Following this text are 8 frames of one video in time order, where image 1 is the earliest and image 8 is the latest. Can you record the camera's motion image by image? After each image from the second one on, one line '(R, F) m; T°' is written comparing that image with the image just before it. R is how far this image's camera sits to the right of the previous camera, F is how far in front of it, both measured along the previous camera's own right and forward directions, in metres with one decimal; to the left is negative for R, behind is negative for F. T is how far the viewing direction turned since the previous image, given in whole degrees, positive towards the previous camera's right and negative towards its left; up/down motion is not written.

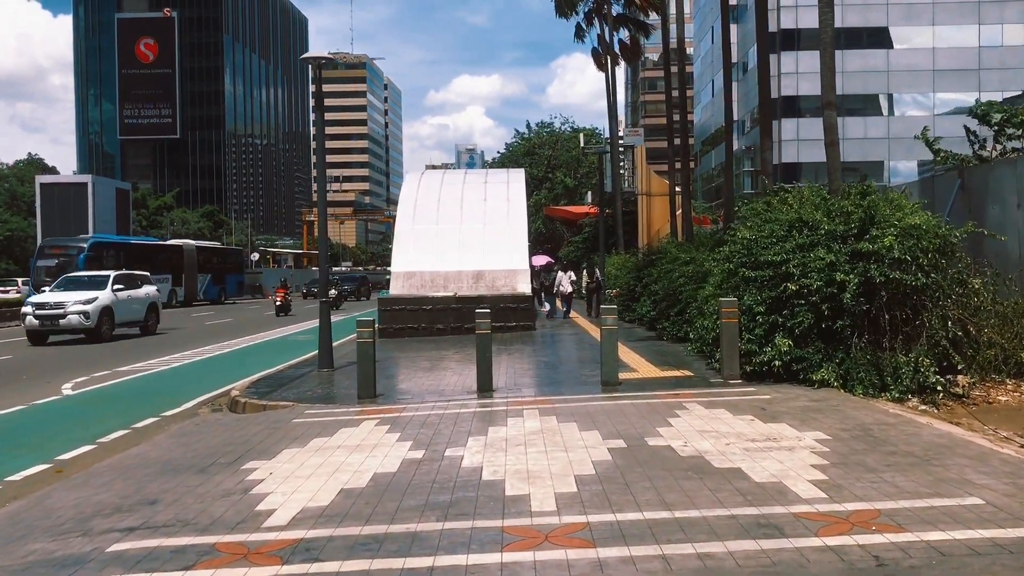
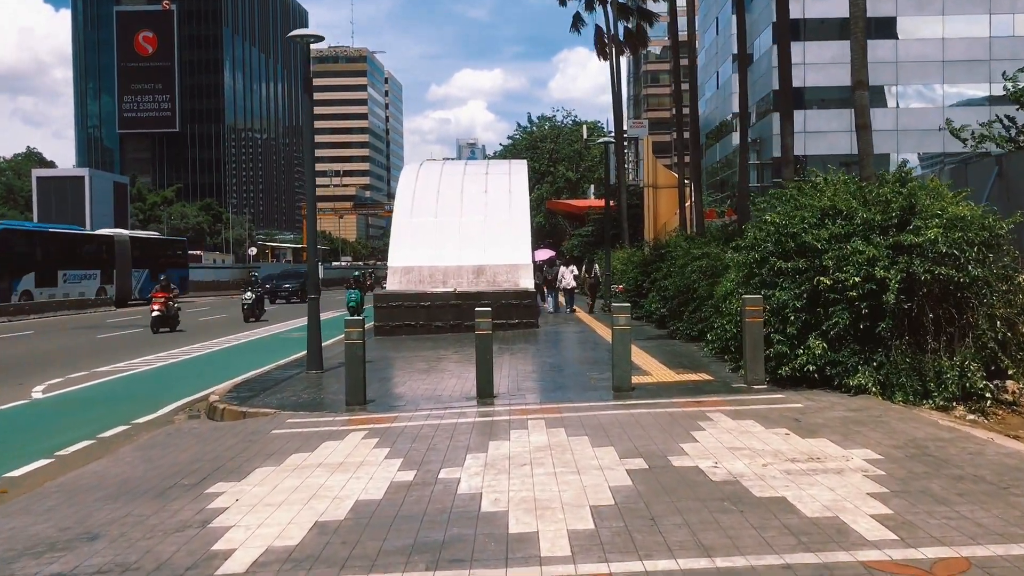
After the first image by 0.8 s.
(0.0, +1.0) m; 0°
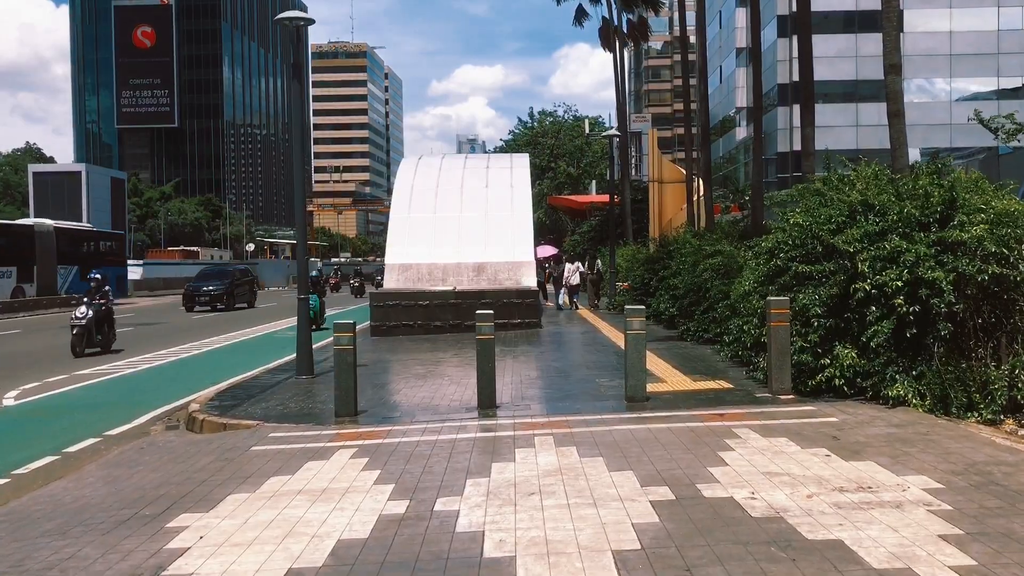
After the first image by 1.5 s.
(0.0, +0.9) m; 0°
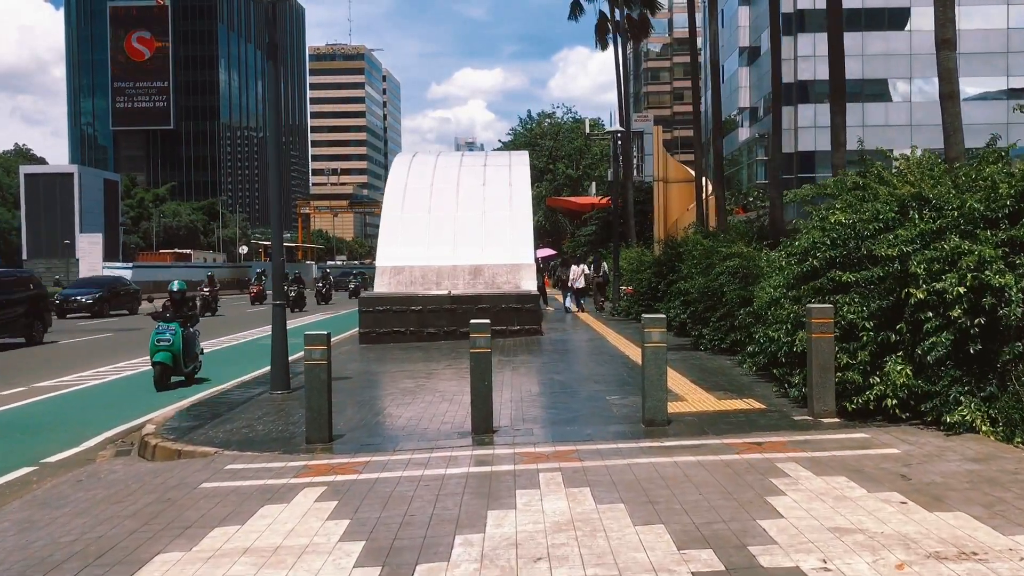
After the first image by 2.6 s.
(0.0, +1.3) m; 0°
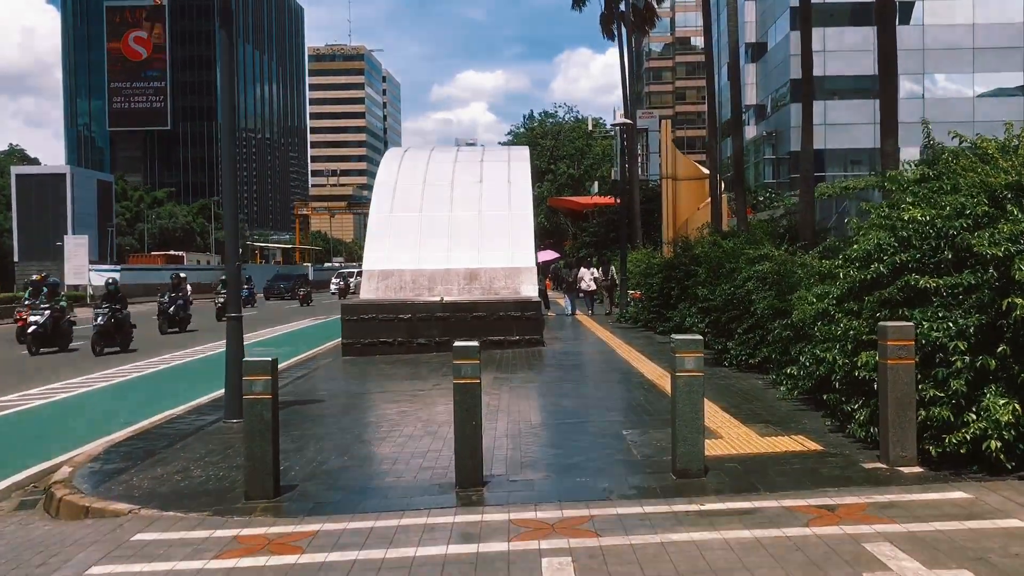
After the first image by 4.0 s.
(0.0, +1.8) m; 0°
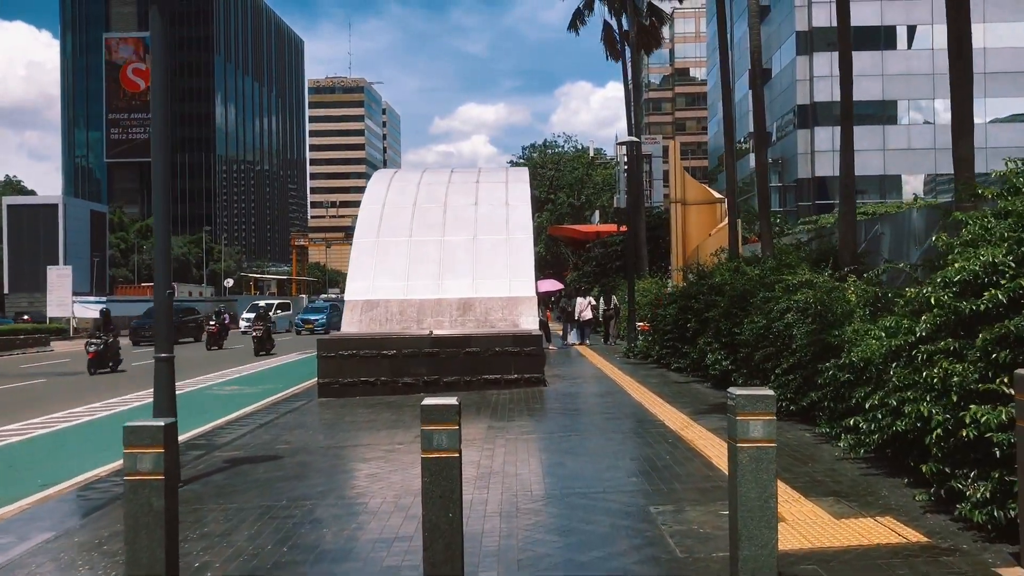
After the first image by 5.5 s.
(0.0, +1.9) m; 0°
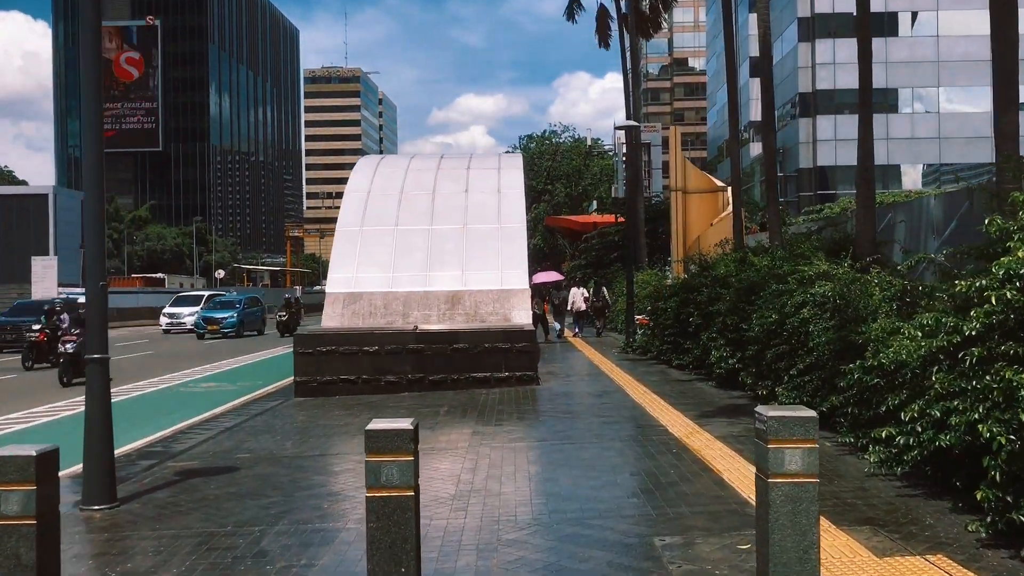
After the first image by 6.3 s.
(+0.1, +1.0) m; 0°
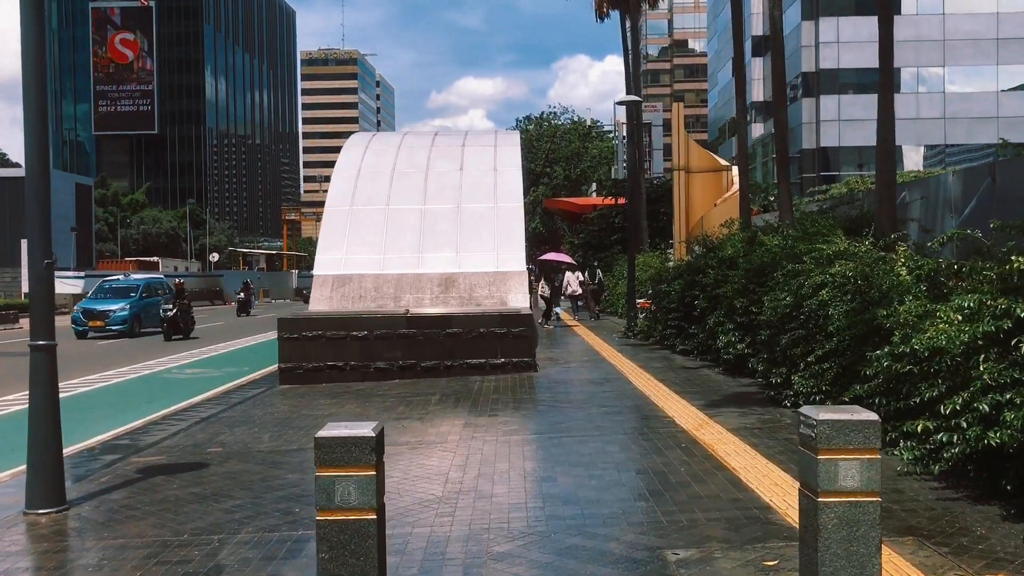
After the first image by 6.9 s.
(0.0, +0.7) m; 0°
